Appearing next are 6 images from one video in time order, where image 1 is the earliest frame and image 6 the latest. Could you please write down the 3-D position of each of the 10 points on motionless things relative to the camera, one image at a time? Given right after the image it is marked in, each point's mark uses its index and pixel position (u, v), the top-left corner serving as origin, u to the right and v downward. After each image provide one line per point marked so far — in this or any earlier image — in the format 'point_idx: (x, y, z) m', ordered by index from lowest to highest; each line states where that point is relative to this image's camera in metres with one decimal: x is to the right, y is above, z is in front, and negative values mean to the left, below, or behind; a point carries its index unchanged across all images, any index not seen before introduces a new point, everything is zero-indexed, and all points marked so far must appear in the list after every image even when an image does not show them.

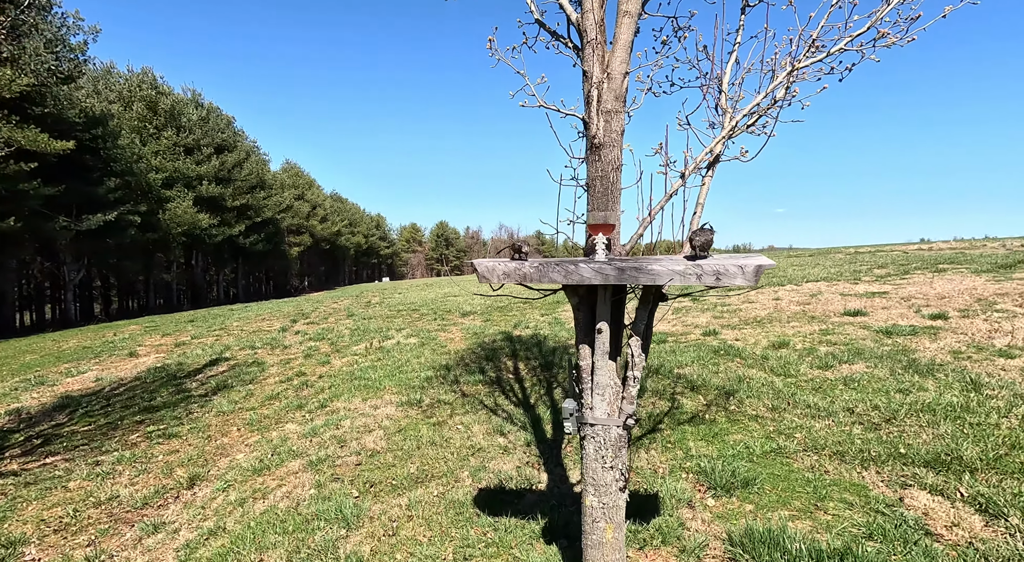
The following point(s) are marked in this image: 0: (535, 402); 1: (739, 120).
0: (+0.3, -1.6, +7.5) m
1: (+1.5, +1.0, +3.8) m
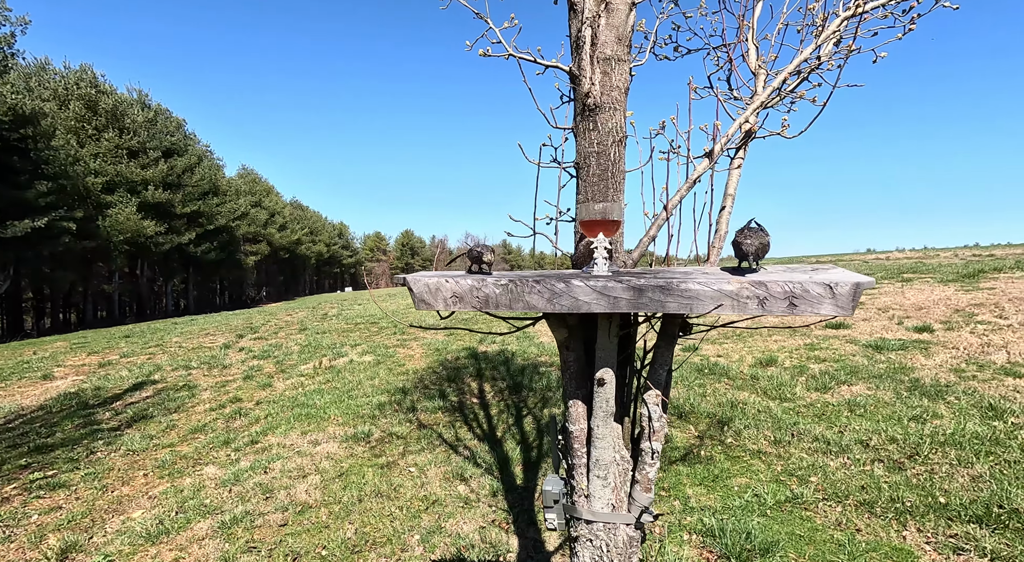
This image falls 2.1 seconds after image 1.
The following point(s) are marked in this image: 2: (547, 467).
0: (-0.1, -1.7, +6.5) m
1: (+1.3, +0.9, +2.8) m
2: (+0.3, -1.8, +5.6) m
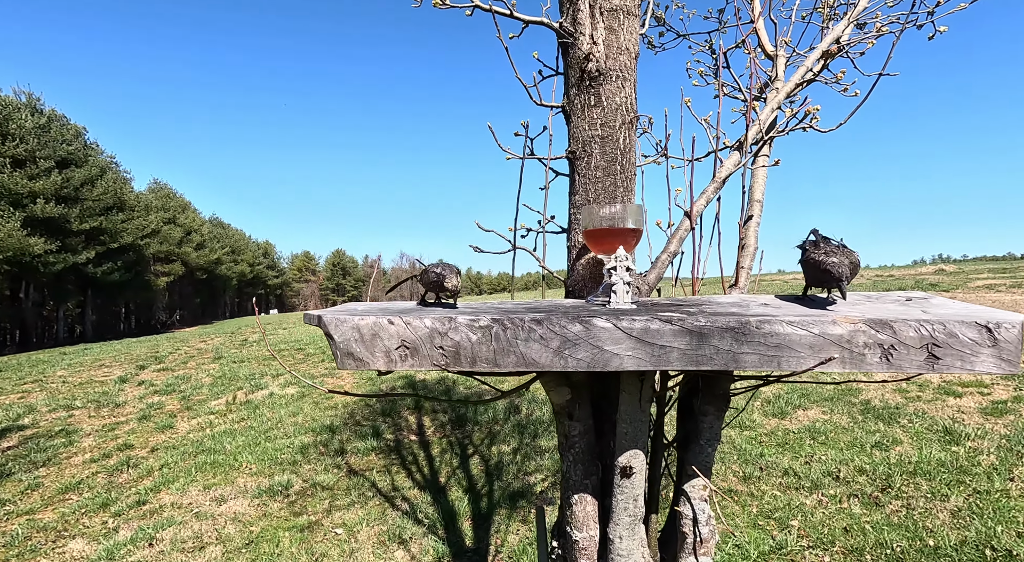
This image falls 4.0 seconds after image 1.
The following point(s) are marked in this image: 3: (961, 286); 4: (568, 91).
0: (-0.6, -1.9, +5.7) m
1: (+1.1, +0.8, +2.3) m
2: (-0.1, -2.0, +4.8) m
3: (+10.2, -0.1, +13.3) m
4: (+0.2, +0.7, +2.1) m
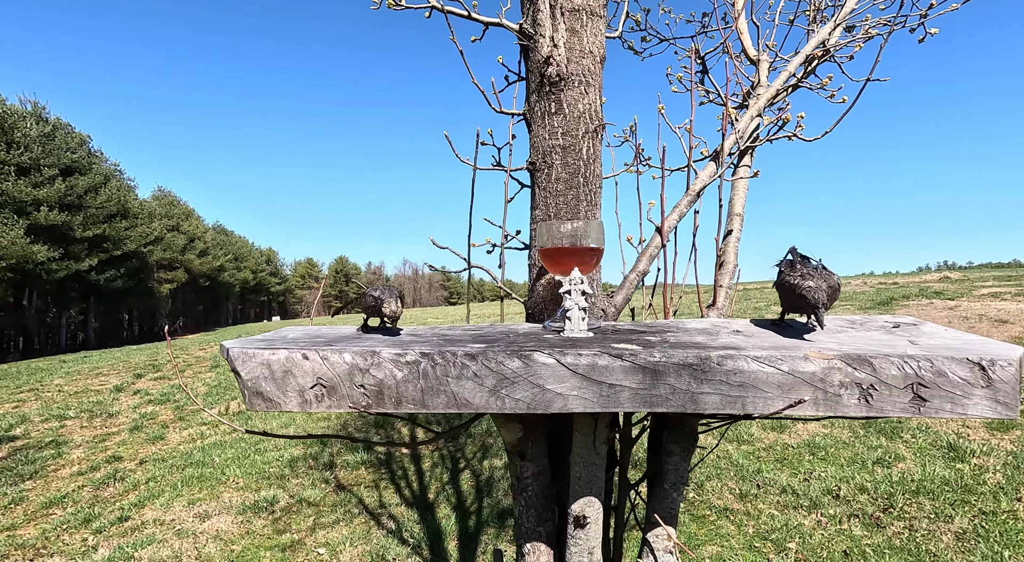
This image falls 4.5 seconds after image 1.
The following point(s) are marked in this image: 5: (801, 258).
0: (-0.7, -2.0, +5.5) m
1: (+1.0, +0.7, +2.1) m
2: (-0.2, -2.1, +4.7) m
3: (+10.1, -0.3, +13.1) m
4: (+0.1, +0.6, +1.9) m
5: (+0.8, +0.1, +1.6) m
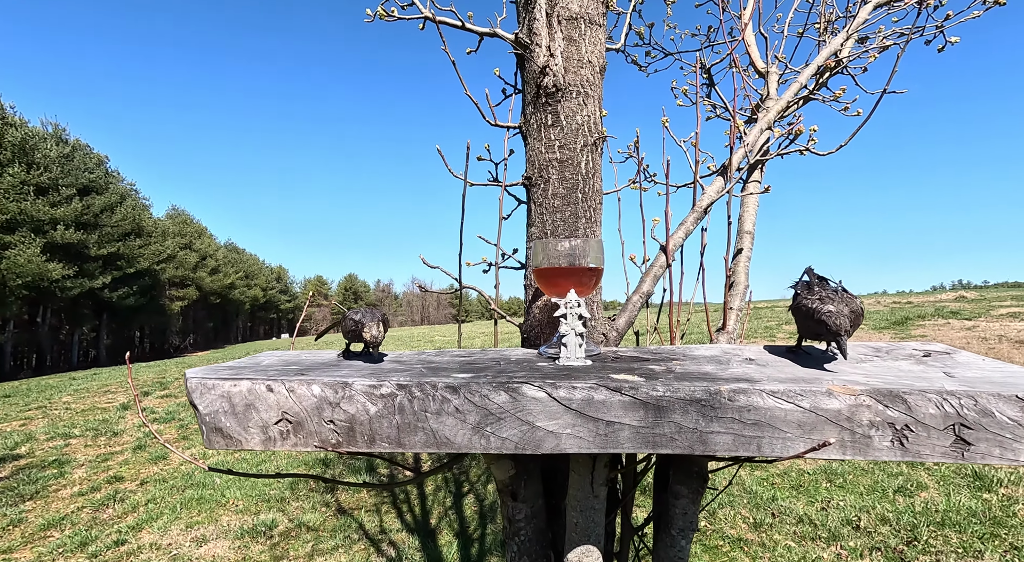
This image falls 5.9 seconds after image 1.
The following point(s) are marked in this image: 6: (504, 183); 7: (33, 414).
0: (-0.7, -2.2, +5.4) m
1: (+1.0, +0.7, +2.0) m
2: (-0.2, -2.2, +4.5) m
3: (+10.3, -0.7, +12.9) m
4: (+0.1, +0.5, +1.8) m
5: (+0.8, 0.0, +1.5) m
6: (0.0, +0.4, +2.2) m
7: (-10.0, -2.7, +12.2) m
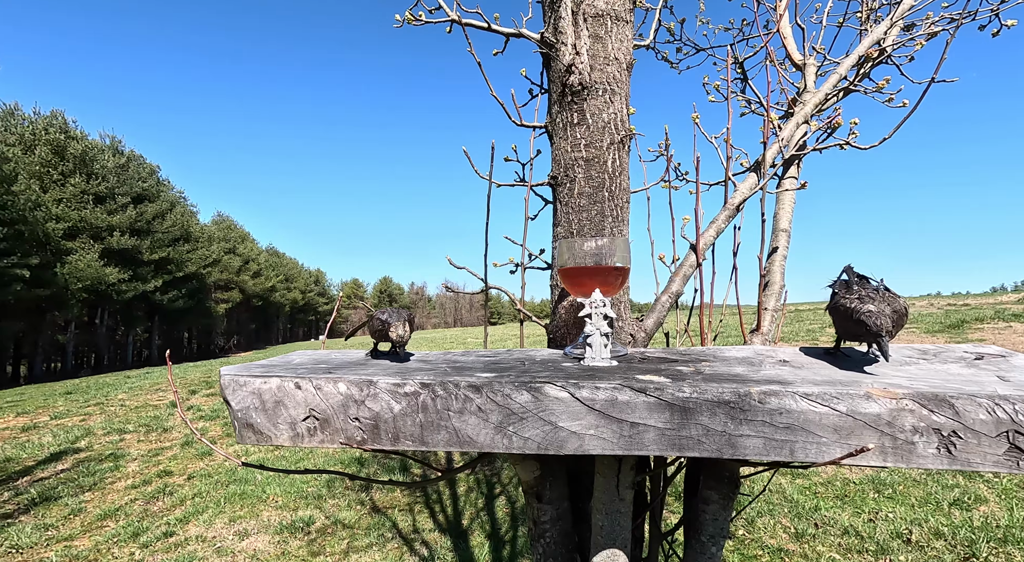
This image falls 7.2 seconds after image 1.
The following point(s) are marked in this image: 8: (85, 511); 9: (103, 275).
0: (-0.4, -2.2, +5.4) m
1: (+1.1, +0.7, +2.0) m
2: (+0.1, -2.2, +4.5) m
3: (+11.1, -0.8, +12.2) m
4: (+0.1, +0.5, +1.8) m
5: (+0.9, 0.0, +1.5) m
6: (+0.1, +0.4, +2.2) m
7: (-9.2, -2.8, +12.8) m
8: (-4.8, -2.6, +6.6) m
9: (-13.9, +0.2, +19.6) m
